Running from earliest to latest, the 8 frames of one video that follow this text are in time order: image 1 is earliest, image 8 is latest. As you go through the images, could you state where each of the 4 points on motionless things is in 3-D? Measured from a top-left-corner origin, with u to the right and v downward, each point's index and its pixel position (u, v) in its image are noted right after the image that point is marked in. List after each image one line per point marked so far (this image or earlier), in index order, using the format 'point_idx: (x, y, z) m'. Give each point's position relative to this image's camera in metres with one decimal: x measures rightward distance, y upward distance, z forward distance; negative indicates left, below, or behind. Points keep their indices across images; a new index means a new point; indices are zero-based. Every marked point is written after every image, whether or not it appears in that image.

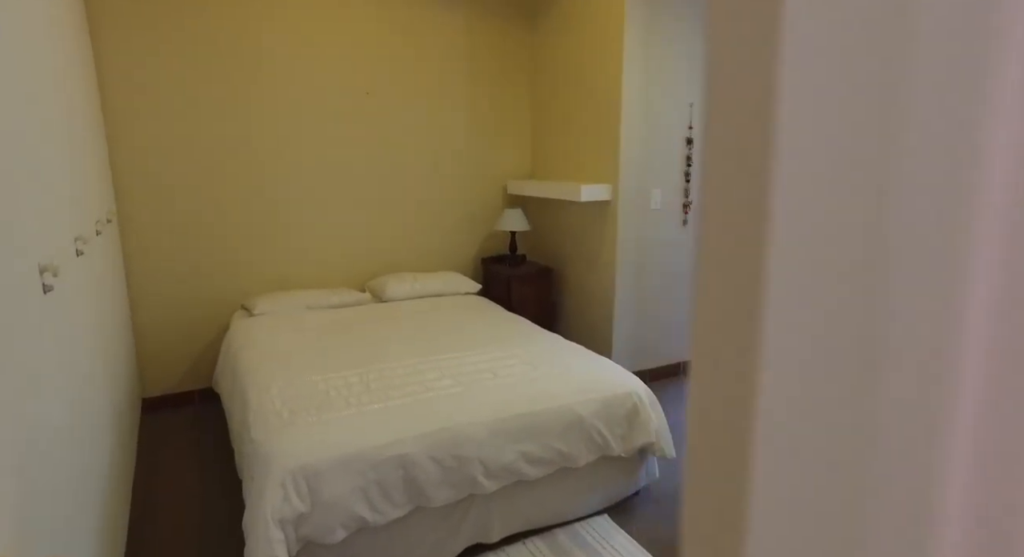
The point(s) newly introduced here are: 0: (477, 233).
0: (-0.2, +0.3, +3.8) m
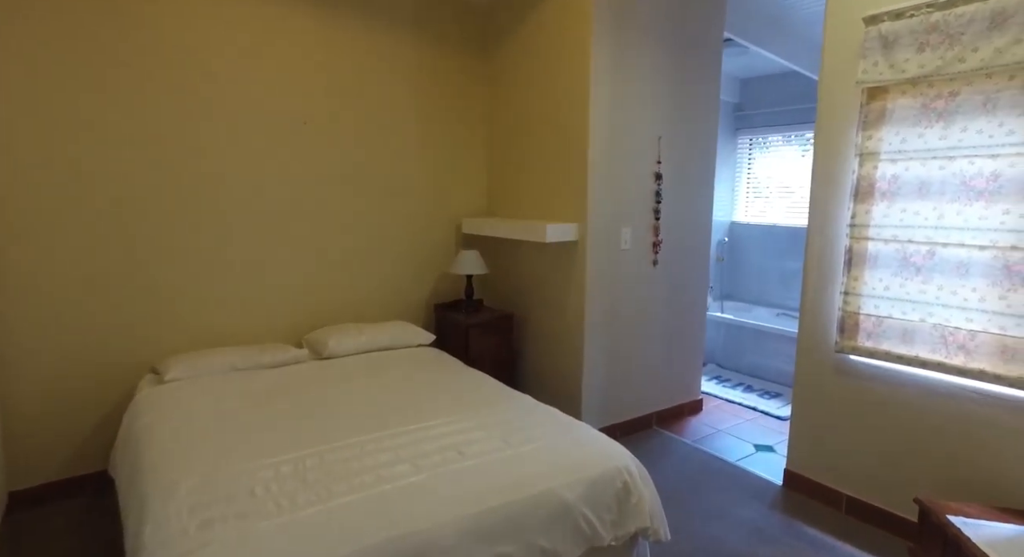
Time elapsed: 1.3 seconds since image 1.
0: (-0.5, 0.0, +3.5) m
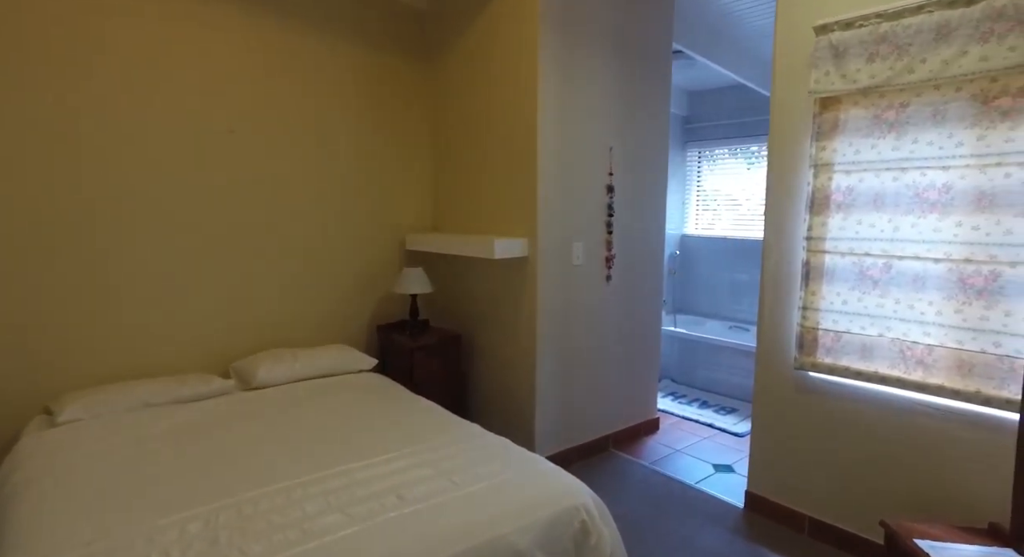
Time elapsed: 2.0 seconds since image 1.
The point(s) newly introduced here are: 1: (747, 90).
0: (-0.8, -0.1, +3.3) m
1: (+2.0, +1.6, +4.8) m
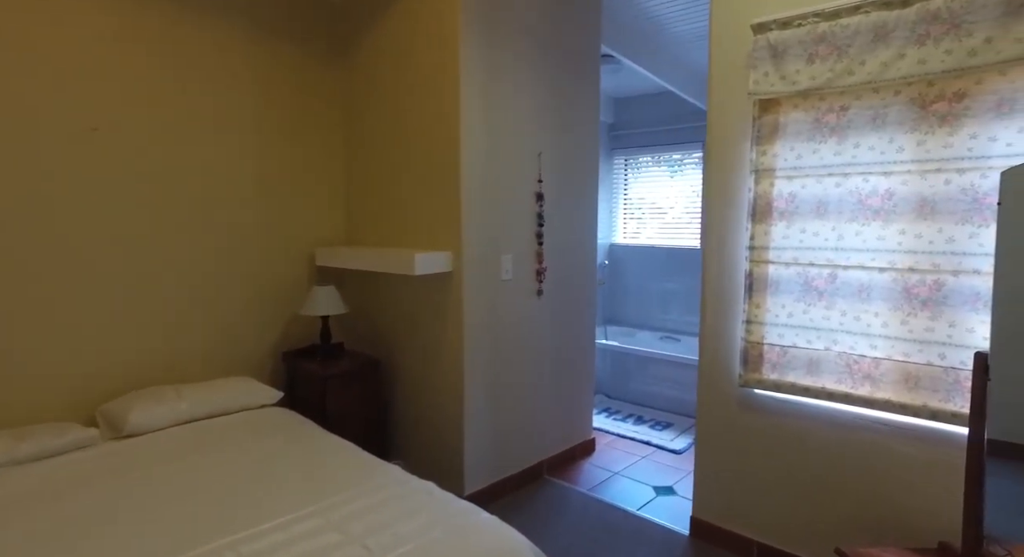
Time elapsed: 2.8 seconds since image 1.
0: (-1.2, -0.2, +2.9) m
1: (+1.3, +1.5, +4.8) m
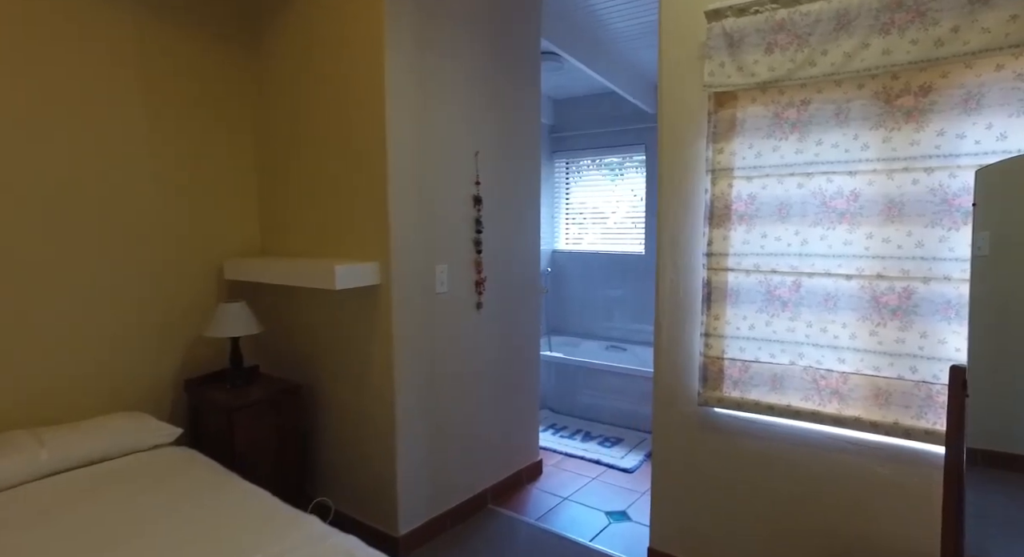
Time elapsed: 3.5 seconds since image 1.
0: (-1.5, -0.3, +2.5) m
1: (+0.8, +1.5, +4.7) m
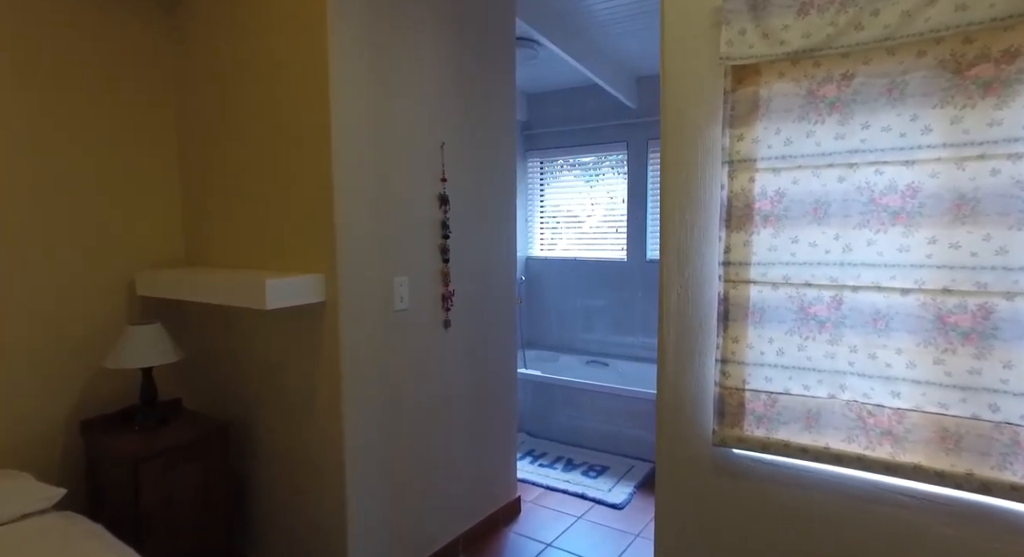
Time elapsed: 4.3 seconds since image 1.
0: (-1.6, -0.3, +2.0) m
1: (+0.6, +1.4, +4.4) m
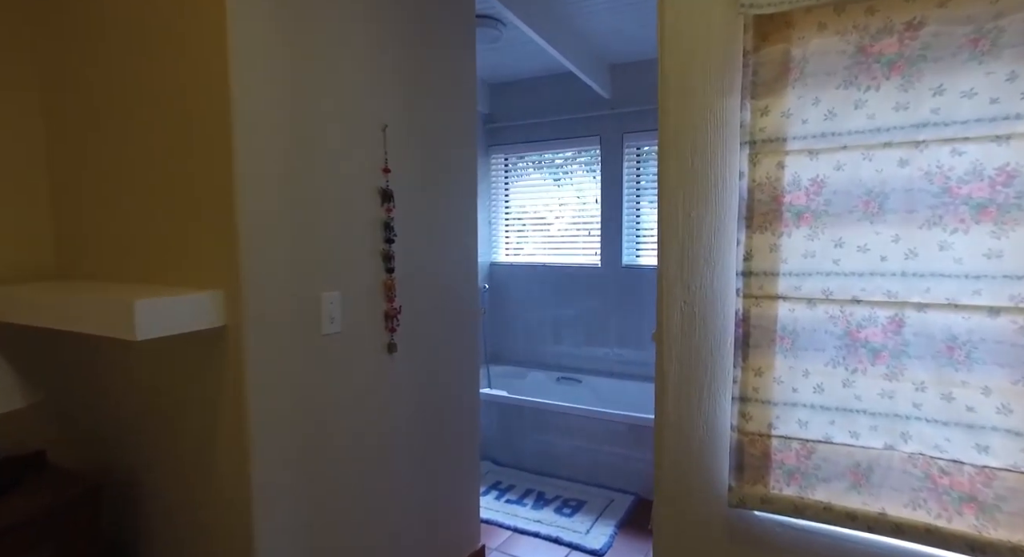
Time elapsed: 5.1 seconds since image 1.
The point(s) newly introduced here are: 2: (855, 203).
0: (-1.7, -0.4, +1.5) m
1: (+0.3, +1.4, +4.0) m
2: (+0.7, +0.1, +1.1) m
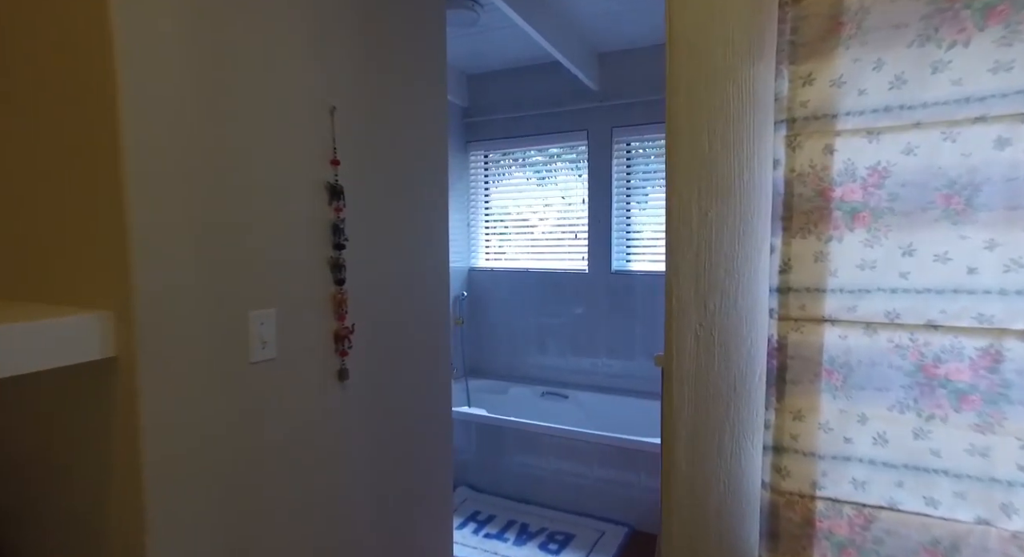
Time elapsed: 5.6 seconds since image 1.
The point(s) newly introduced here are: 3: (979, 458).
0: (-1.7, -0.4, +1.2) m
1: (+0.2, +1.3, +3.8) m
2: (+0.6, +0.1, +0.8) m
3: (+0.7, -0.3, +0.8) m
